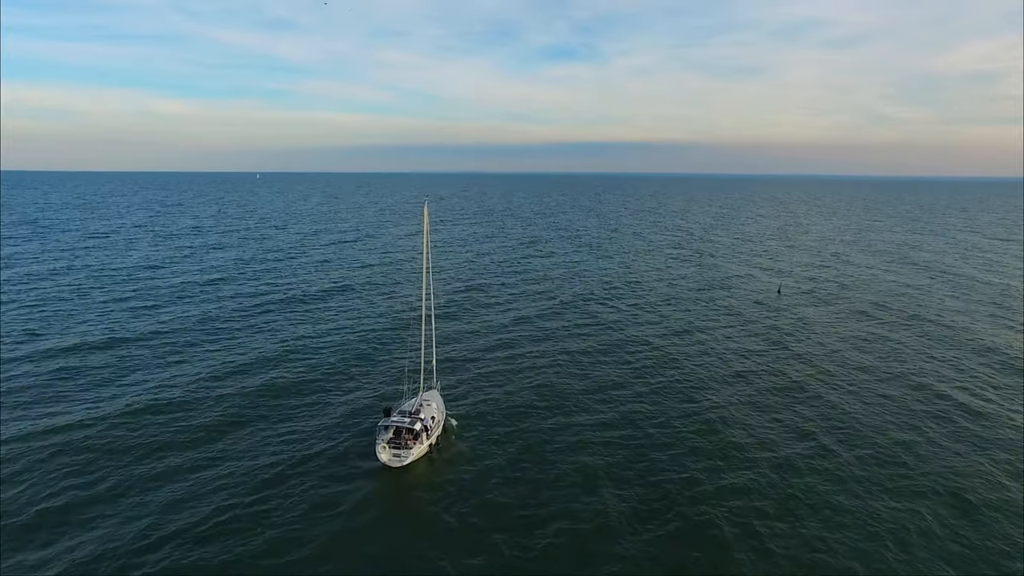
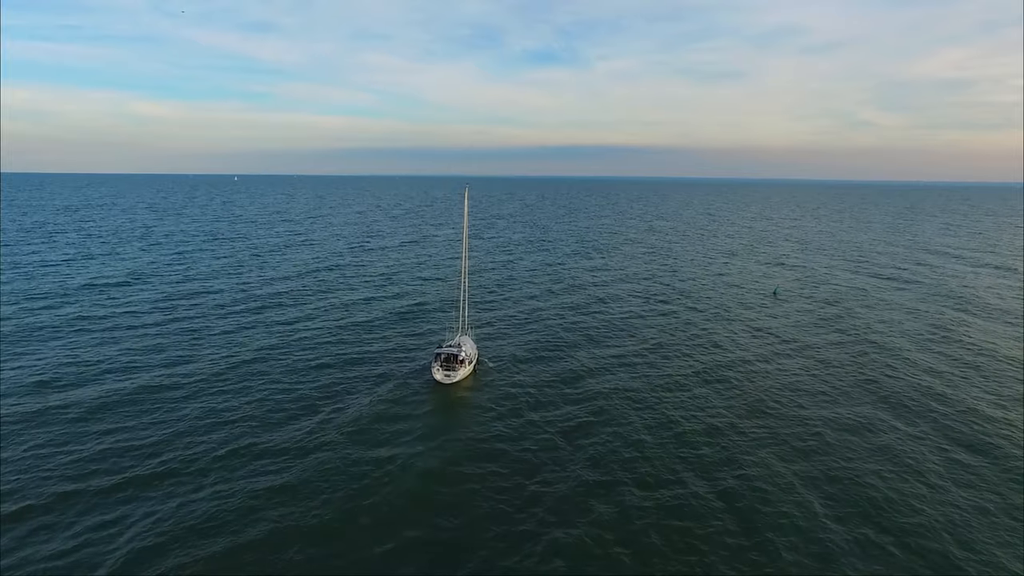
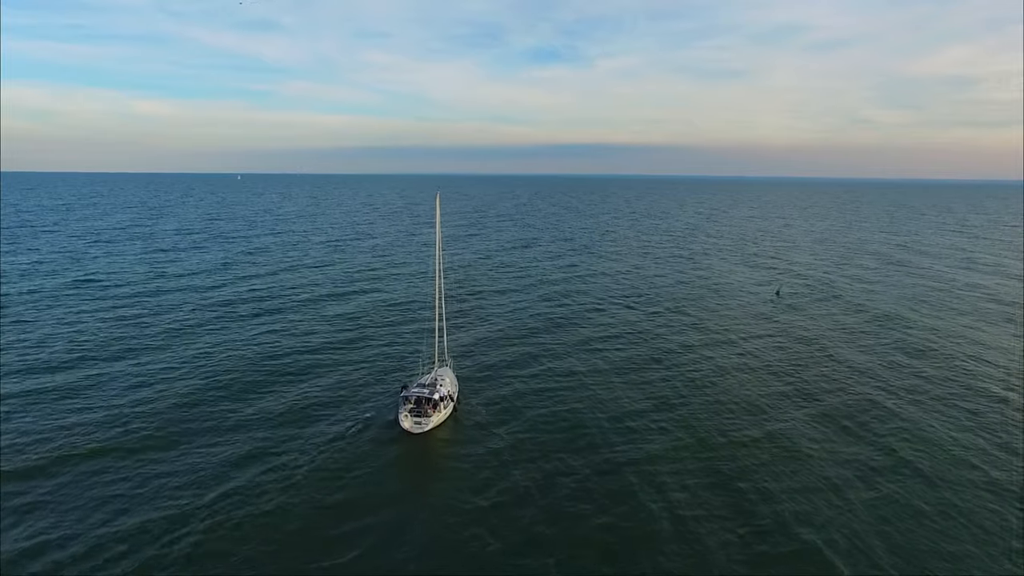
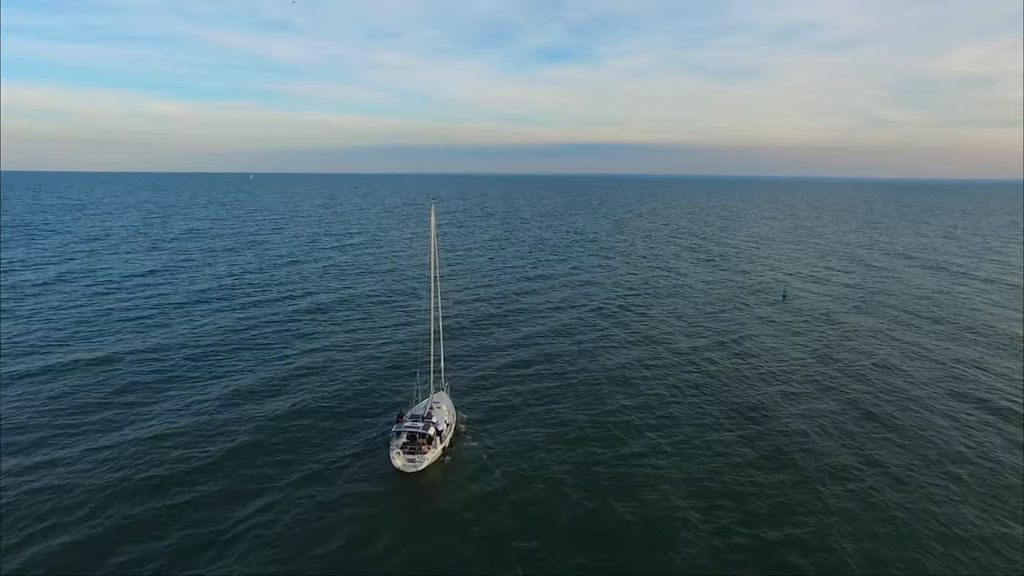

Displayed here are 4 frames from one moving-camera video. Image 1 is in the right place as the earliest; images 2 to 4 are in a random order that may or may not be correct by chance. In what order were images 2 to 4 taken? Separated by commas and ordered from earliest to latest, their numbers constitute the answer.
4, 3, 2
